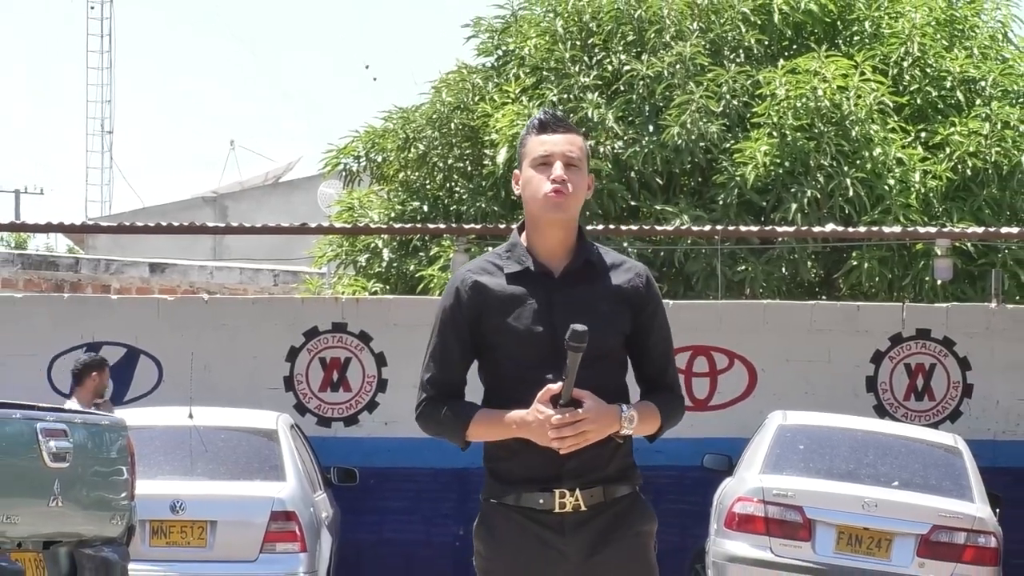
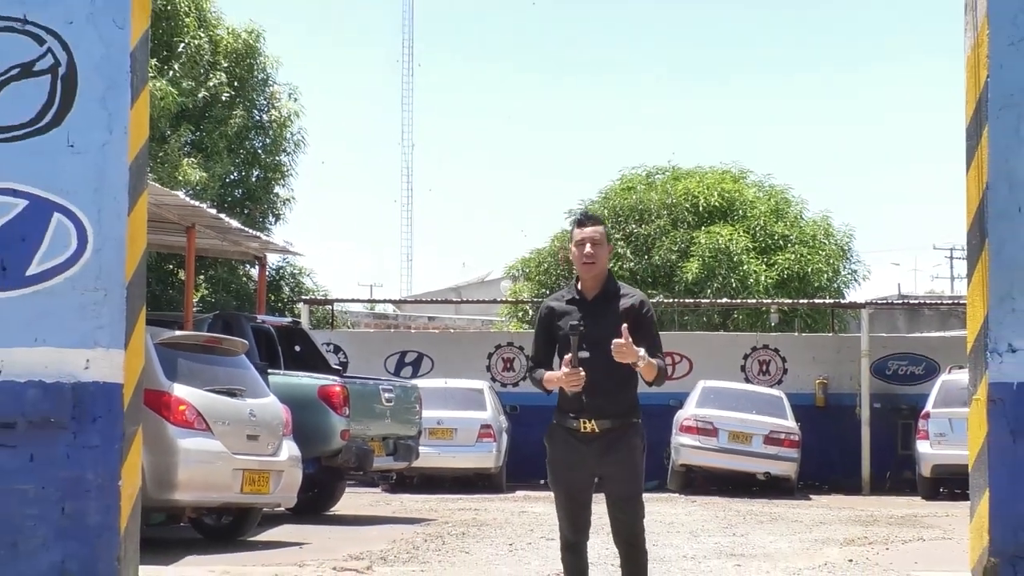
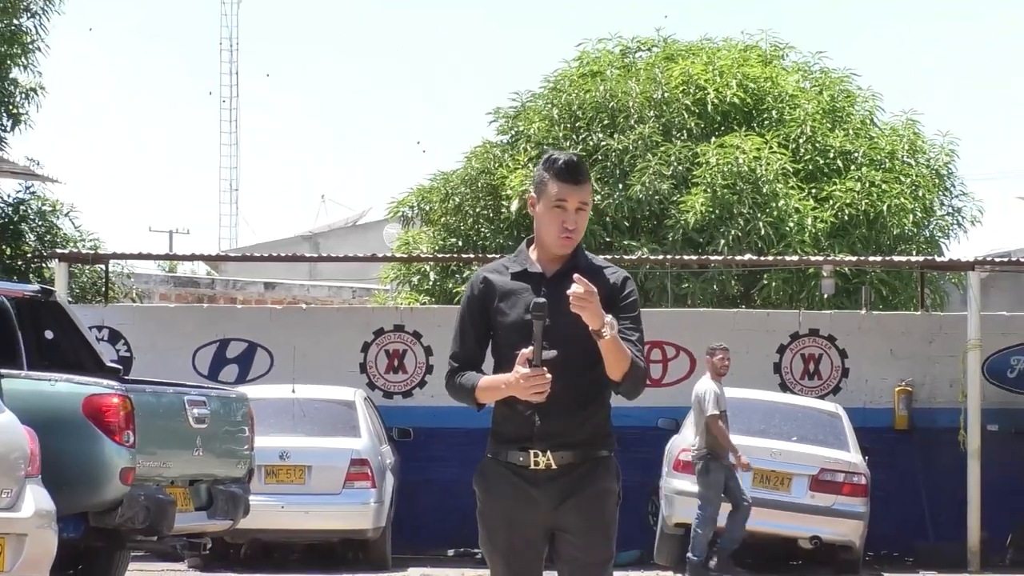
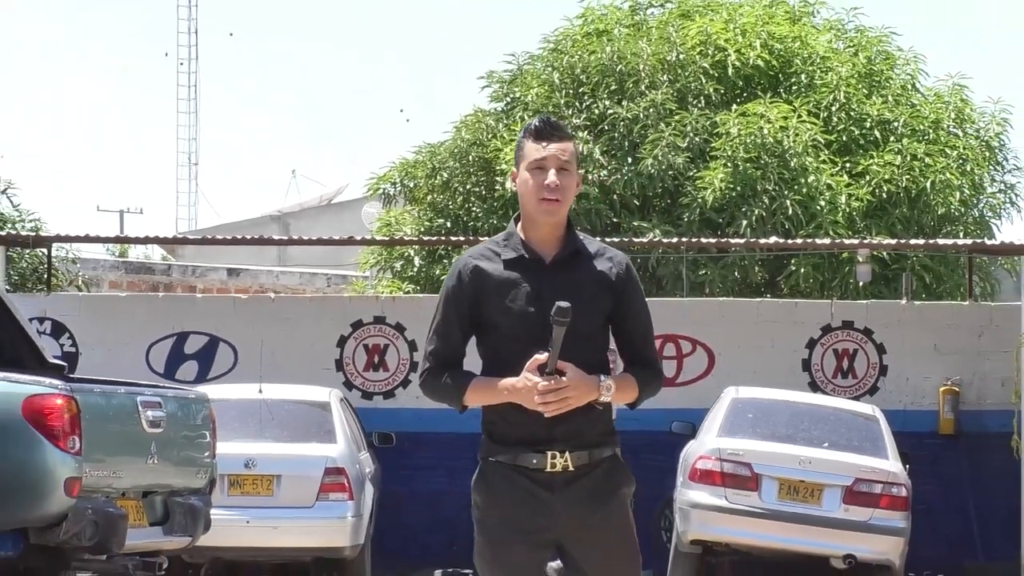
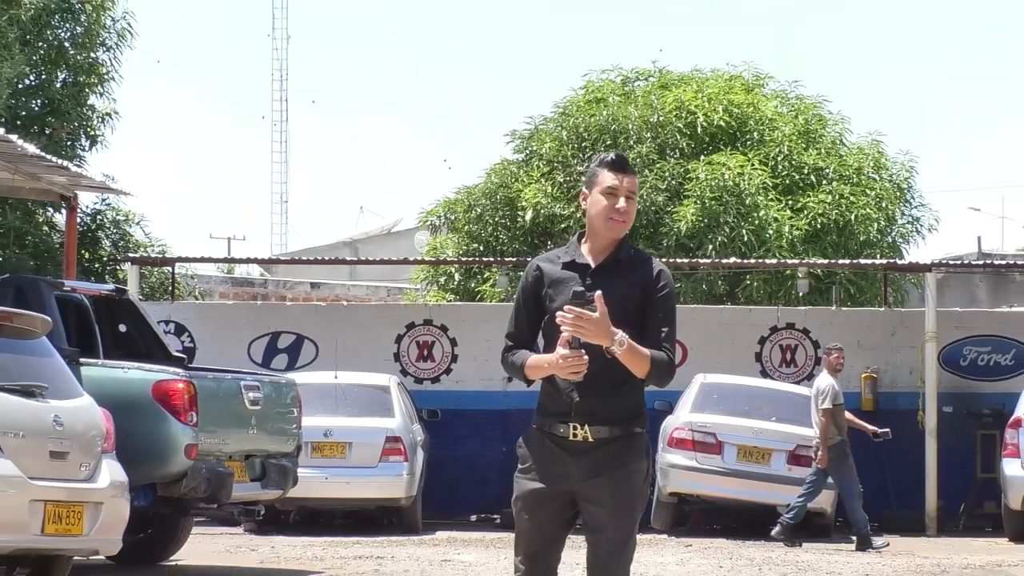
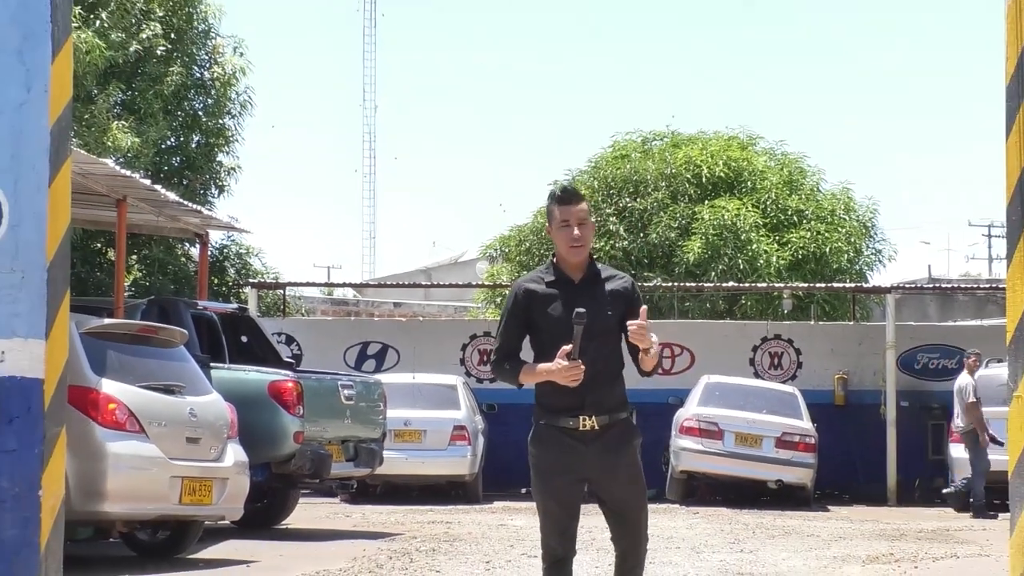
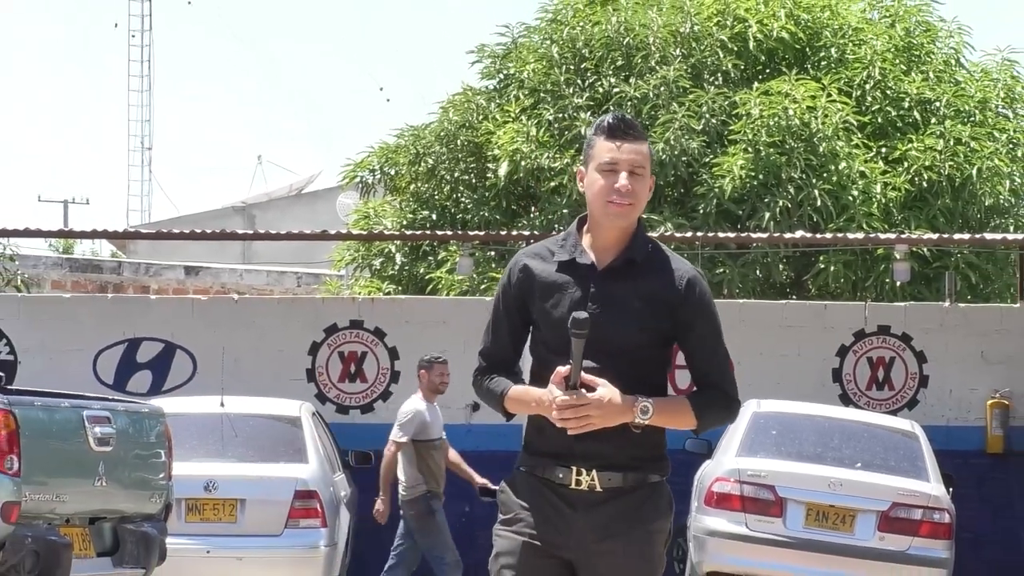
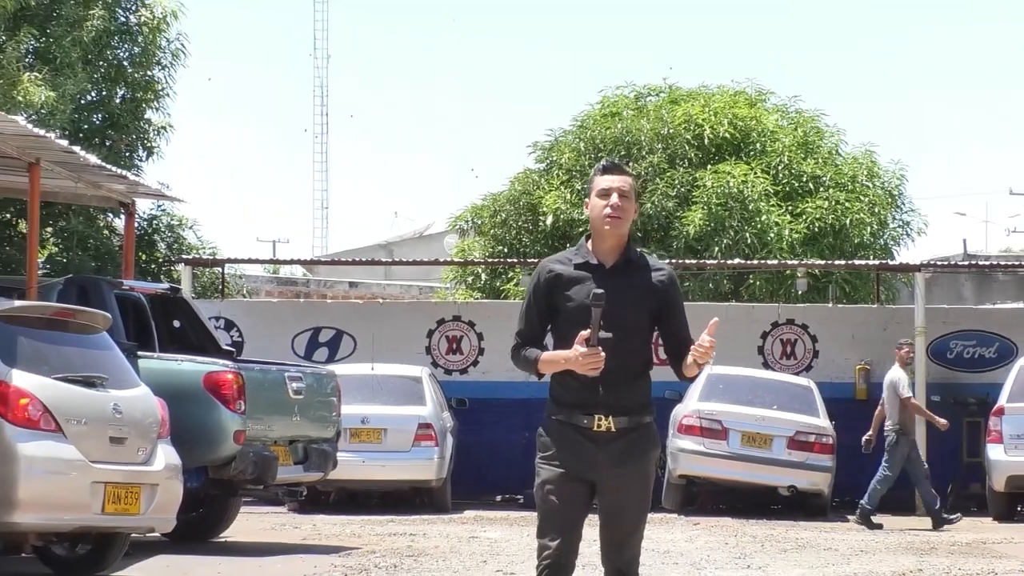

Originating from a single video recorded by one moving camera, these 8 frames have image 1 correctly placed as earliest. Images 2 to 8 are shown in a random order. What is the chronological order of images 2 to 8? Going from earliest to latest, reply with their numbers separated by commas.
7, 4, 3, 5, 8, 6, 2
